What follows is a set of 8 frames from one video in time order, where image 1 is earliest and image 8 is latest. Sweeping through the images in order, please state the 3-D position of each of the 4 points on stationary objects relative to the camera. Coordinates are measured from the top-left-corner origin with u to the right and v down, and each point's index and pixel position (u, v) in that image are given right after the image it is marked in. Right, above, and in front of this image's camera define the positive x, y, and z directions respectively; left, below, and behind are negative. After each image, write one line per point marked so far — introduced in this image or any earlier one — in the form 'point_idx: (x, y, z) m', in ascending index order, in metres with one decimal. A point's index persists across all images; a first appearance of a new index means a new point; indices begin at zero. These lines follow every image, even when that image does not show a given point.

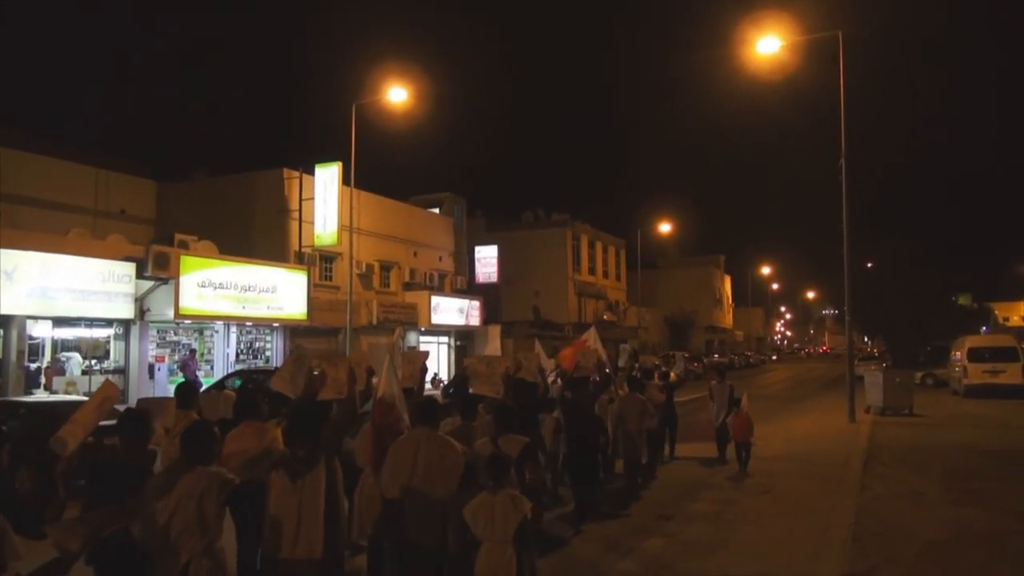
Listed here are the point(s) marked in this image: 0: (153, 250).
0: (-8.1, +0.9, +19.6) m
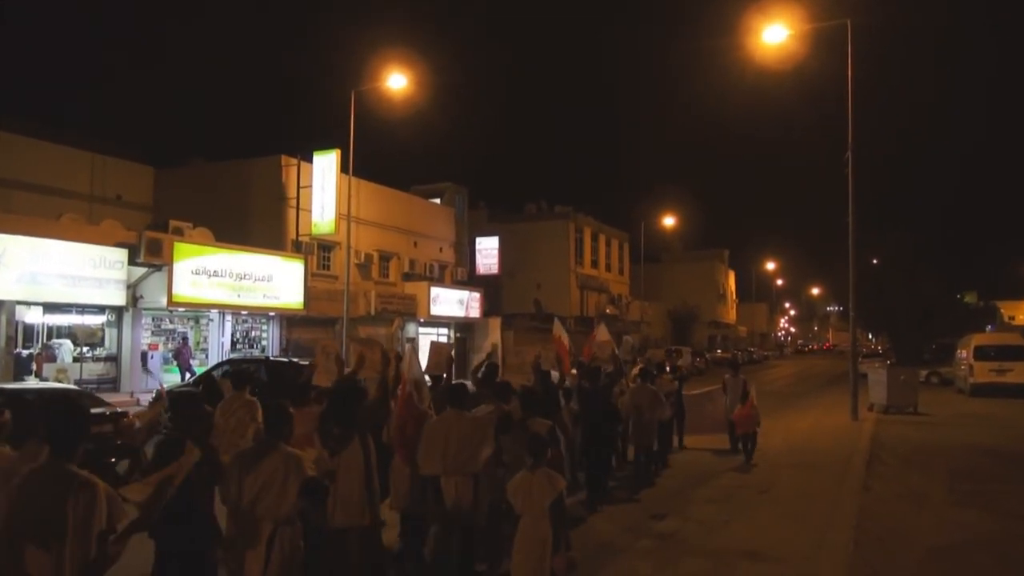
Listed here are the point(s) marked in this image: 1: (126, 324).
0: (-8.1, +1.1, +19.3) m
1: (-8.8, -0.8, +20.0) m
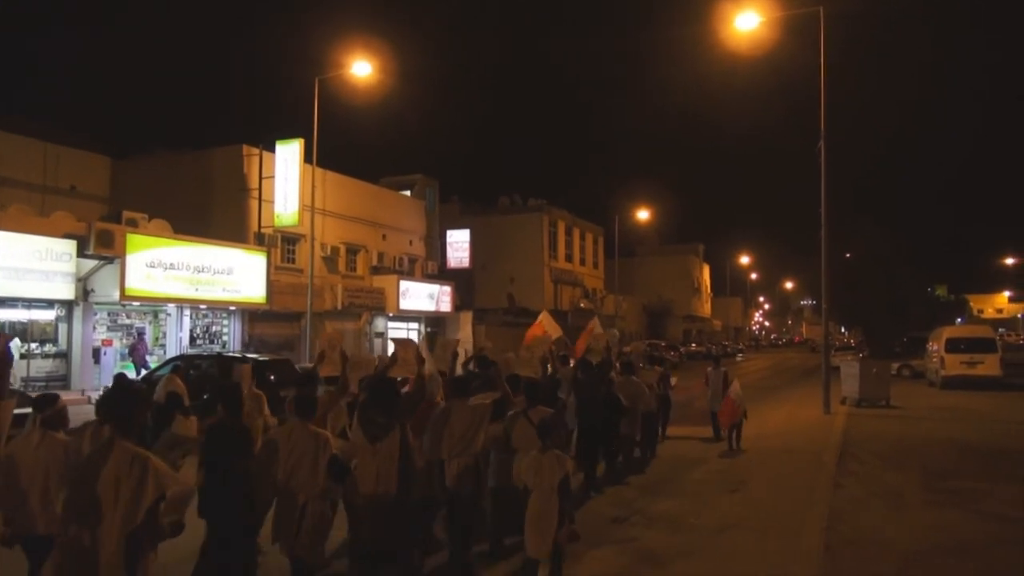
0: (-8.8, +1.3, +18.6) m
1: (-9.5, -0.7, +19.2) m
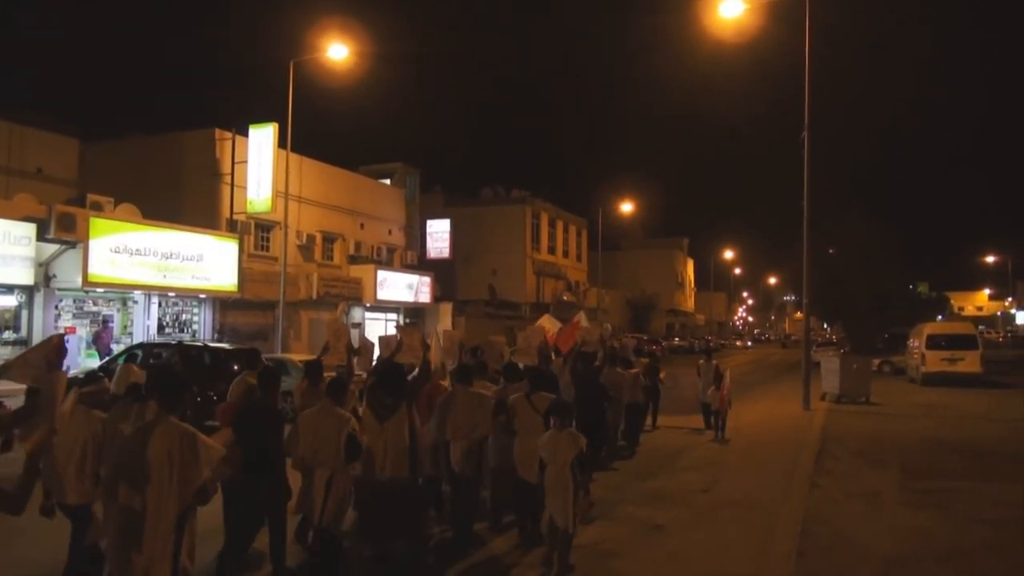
0: (-9.3, +1.6, +18.0) m
1: (-10.0, -0.4, +18.6) m
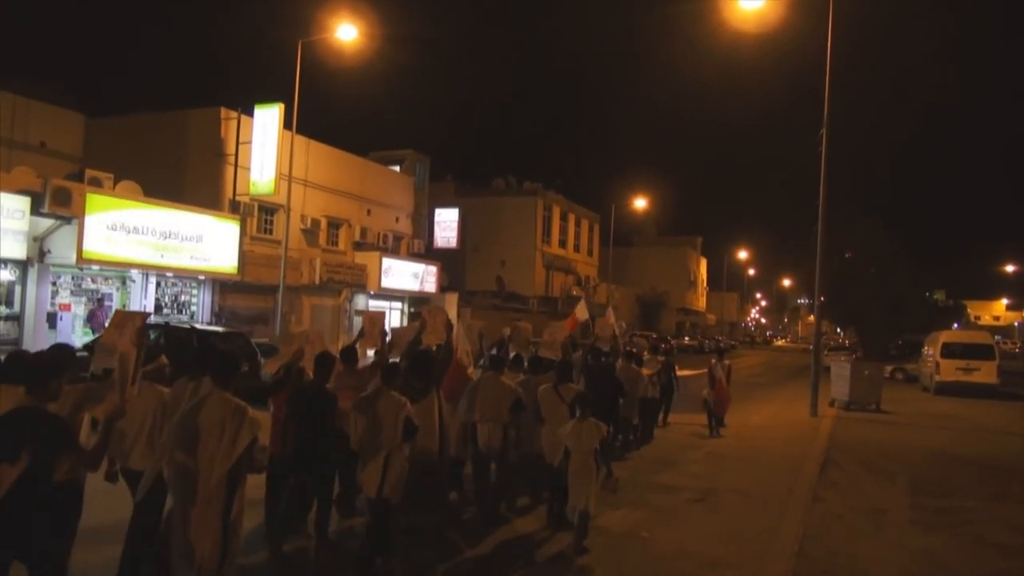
0: (-9.2, +2.1, +17.6) m
1: (-10.0, +0.2, +18.3) m
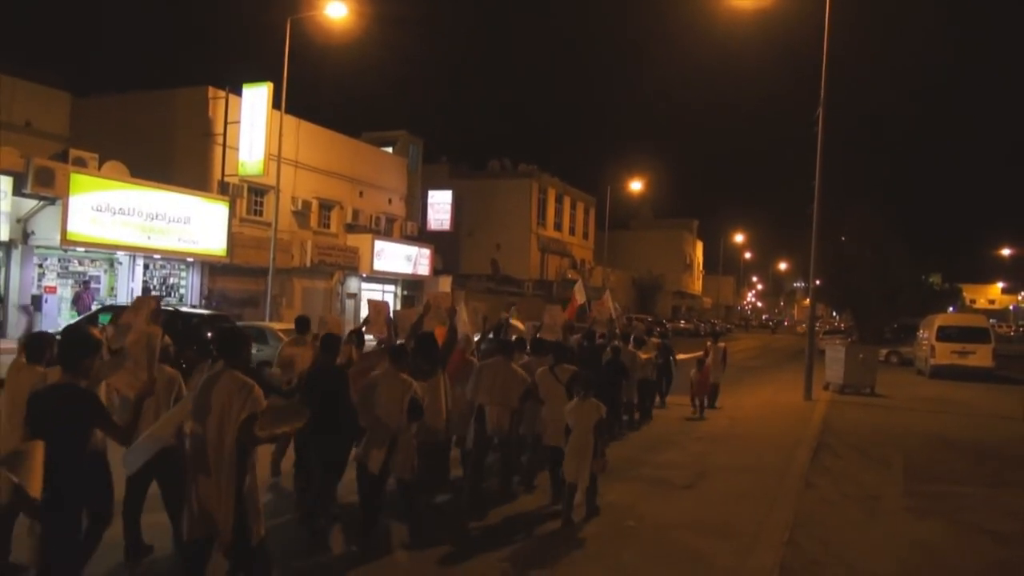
0: (-9.4, +2.4, +17.3) m
1: (-10.1, +0.5, +18.0) m
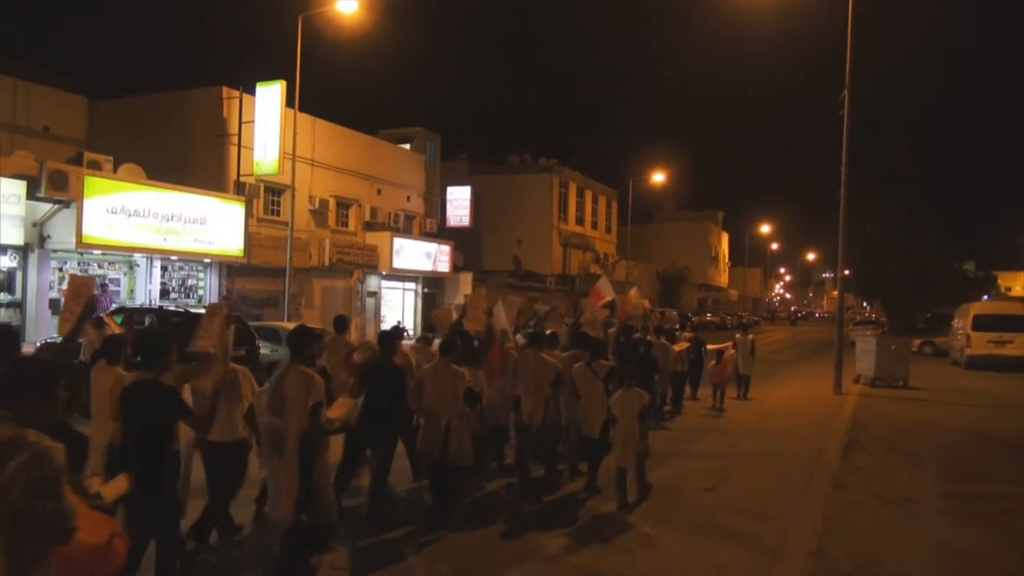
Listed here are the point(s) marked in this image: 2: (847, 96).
0: (-9.0, +2.4, +17.2) m
1: (-9.8, +0.4, +18.0) m
2: (+7.6, +4.4, +20.0) m
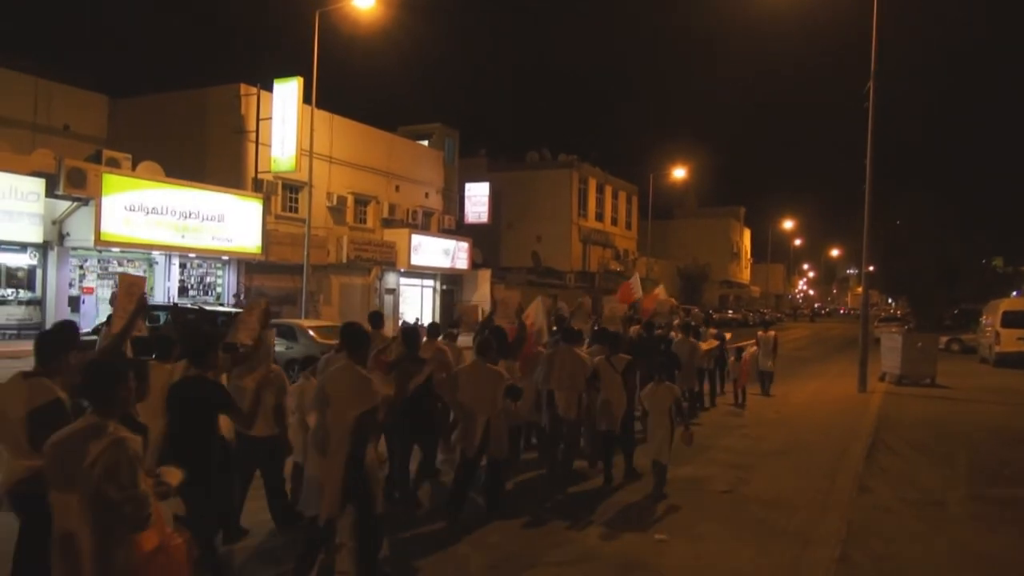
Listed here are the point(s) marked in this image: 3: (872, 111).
0: (-8.7, +2.4, +17.2) m
1: (-9.4, +0.5, +18.0) m
2: (+8.0, +4.4, +19.7) m
3: (+8.1, +3.9, +19.8) m
